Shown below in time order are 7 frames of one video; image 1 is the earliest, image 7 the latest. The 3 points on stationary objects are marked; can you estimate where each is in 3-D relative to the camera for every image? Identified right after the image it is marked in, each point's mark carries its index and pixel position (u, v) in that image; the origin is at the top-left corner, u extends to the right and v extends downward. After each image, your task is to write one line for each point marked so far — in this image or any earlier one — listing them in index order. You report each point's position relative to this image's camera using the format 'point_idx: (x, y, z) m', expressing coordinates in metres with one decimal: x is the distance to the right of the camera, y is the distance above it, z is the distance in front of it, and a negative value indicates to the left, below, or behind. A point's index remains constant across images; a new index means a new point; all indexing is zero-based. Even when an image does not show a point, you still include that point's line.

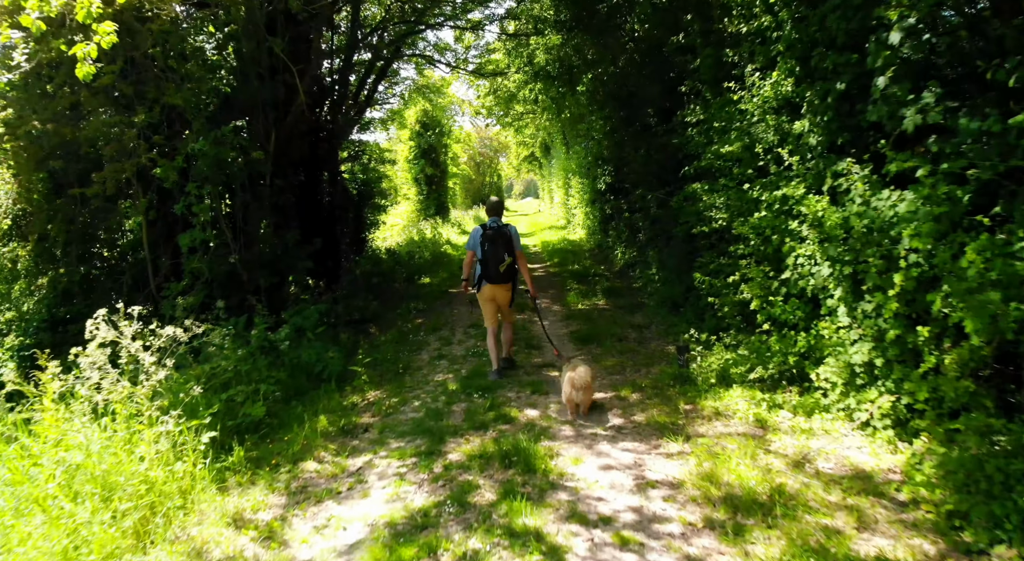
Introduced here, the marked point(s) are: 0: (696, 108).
0: (+2.3, +2.2, +8.5) m
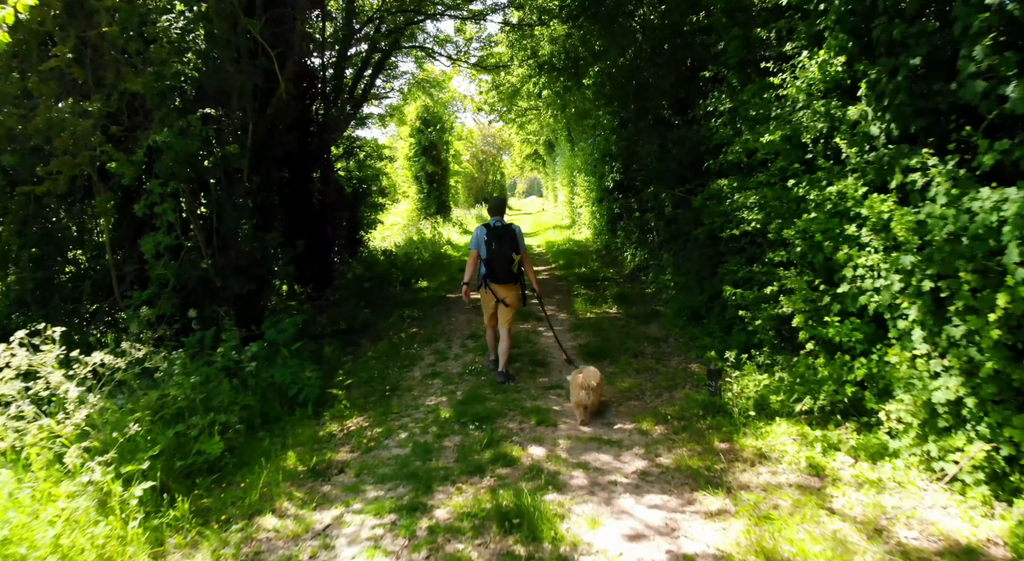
0: (+2.3, +2.1, +7.6) m
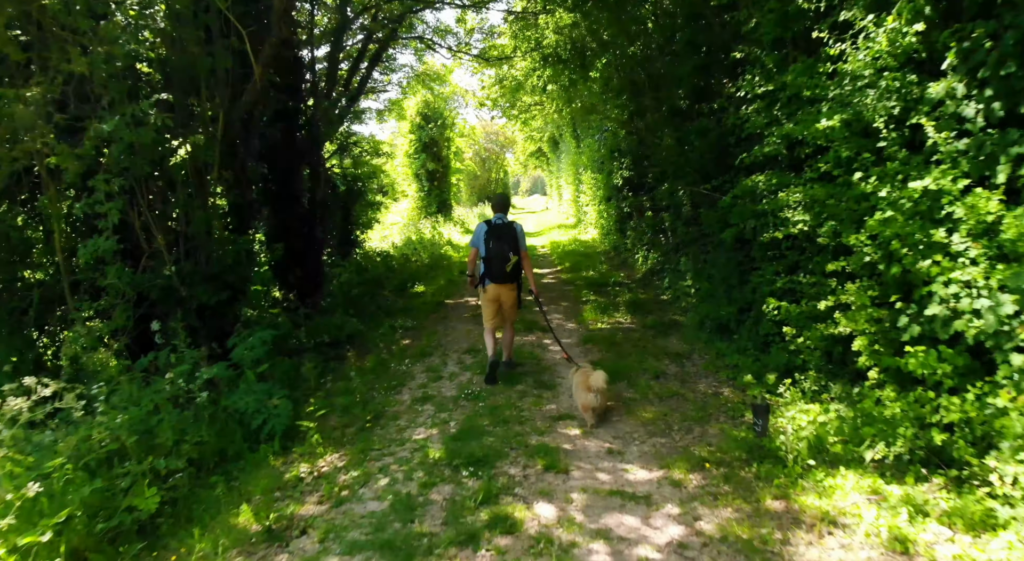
0: (+2.4, +2.0, +6.7) m
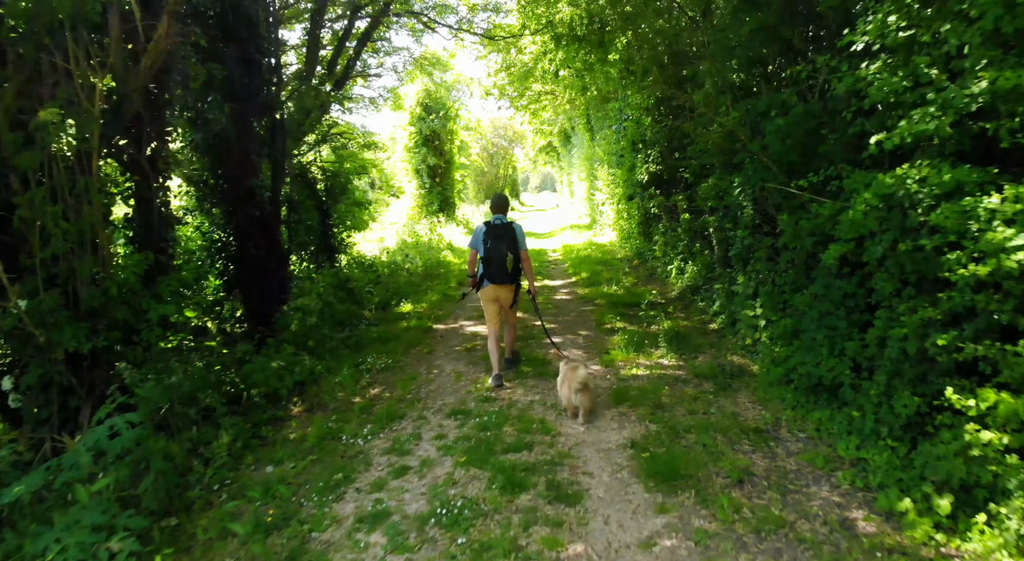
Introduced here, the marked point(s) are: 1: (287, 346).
0: (+2.4, +1.7, +4.3) m
1: (-2.4, -0.7, +7.2) m
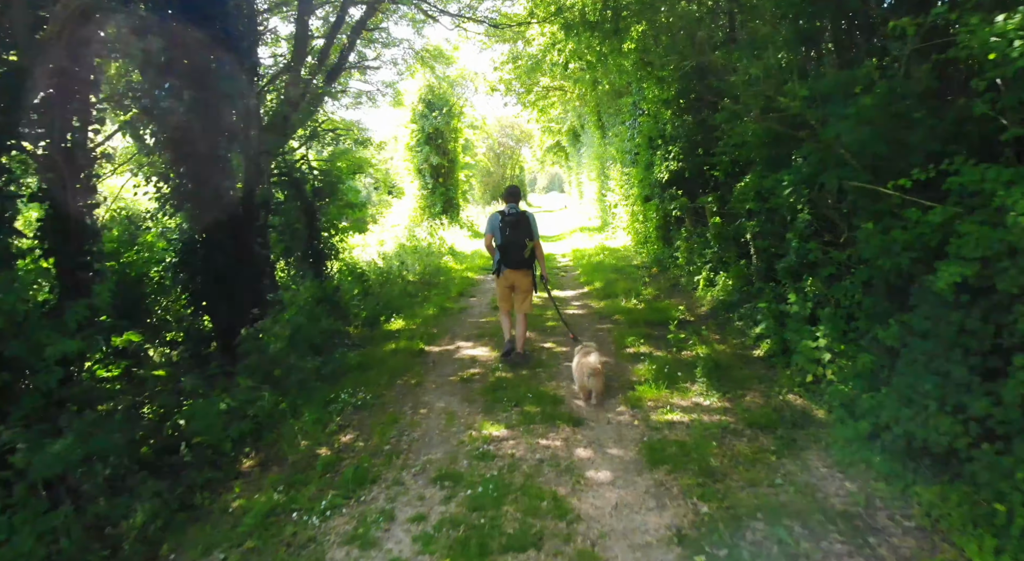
0: (+2.4, +1.5, +3.0) m
1: (-2.4, -0.9, +6.0) m
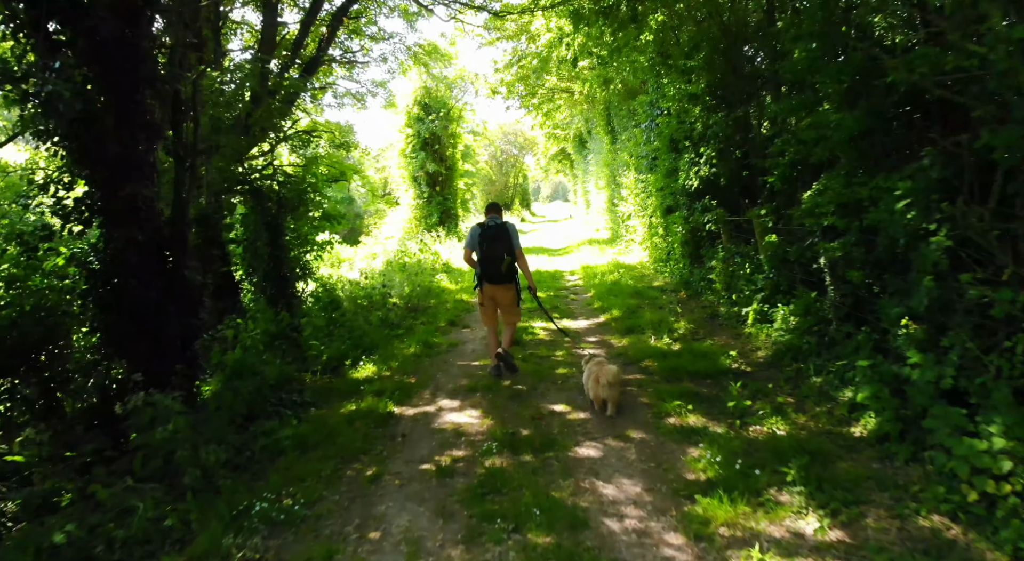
0: (+2.3, +1.2, +1.1) m
1: (-2.4, -1.2, +4.1) m
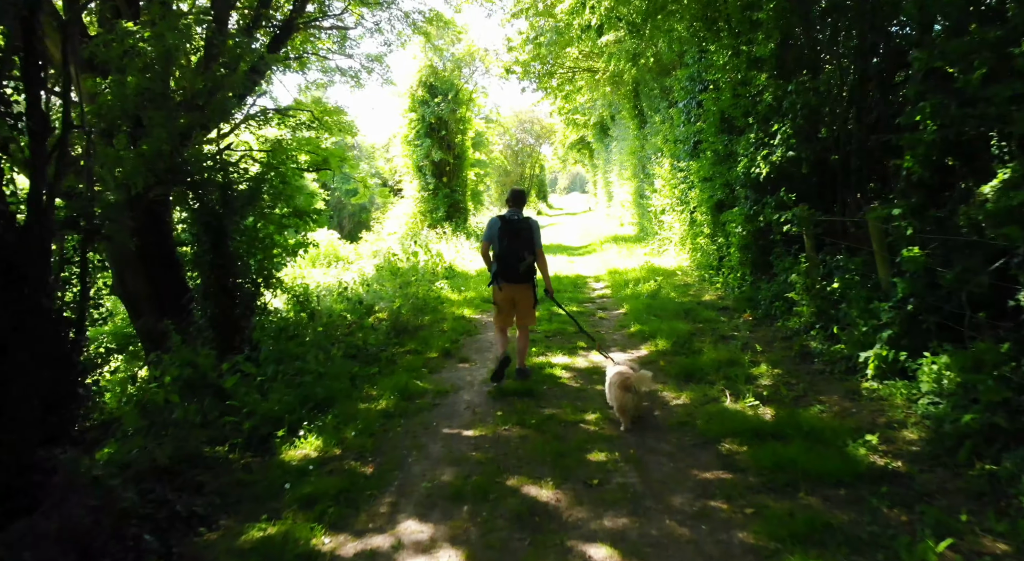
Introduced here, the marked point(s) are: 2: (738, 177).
0: (+2.3, +0.9, -1.2) m
1: (-2.4, -1.5, +1.8) m
2: (+2.9, +1.3, +8.5) m
